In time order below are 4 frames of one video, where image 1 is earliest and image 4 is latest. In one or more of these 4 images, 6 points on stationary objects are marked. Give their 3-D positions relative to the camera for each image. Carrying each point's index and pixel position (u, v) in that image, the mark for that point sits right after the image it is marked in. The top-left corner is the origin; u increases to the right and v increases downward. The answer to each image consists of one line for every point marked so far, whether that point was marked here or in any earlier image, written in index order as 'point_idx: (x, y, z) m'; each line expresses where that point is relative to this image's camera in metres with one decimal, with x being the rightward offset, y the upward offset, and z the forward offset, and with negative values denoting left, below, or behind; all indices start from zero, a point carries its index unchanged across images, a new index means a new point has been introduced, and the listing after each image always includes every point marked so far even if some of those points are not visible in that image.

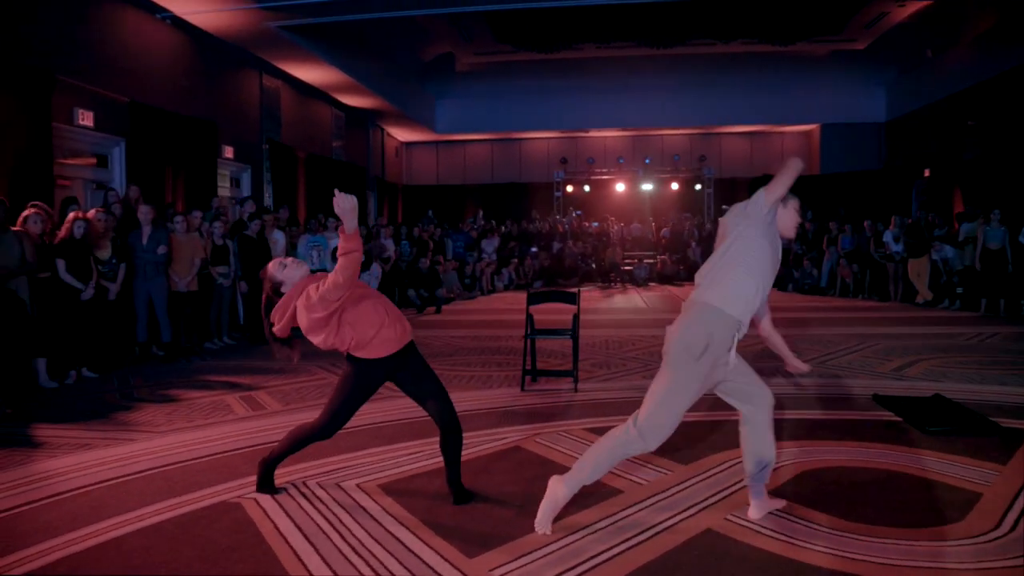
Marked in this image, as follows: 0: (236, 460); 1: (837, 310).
0: (-1.6, -1.0, +4.6) m
1: (+5.4, -0.4, +13.2) m
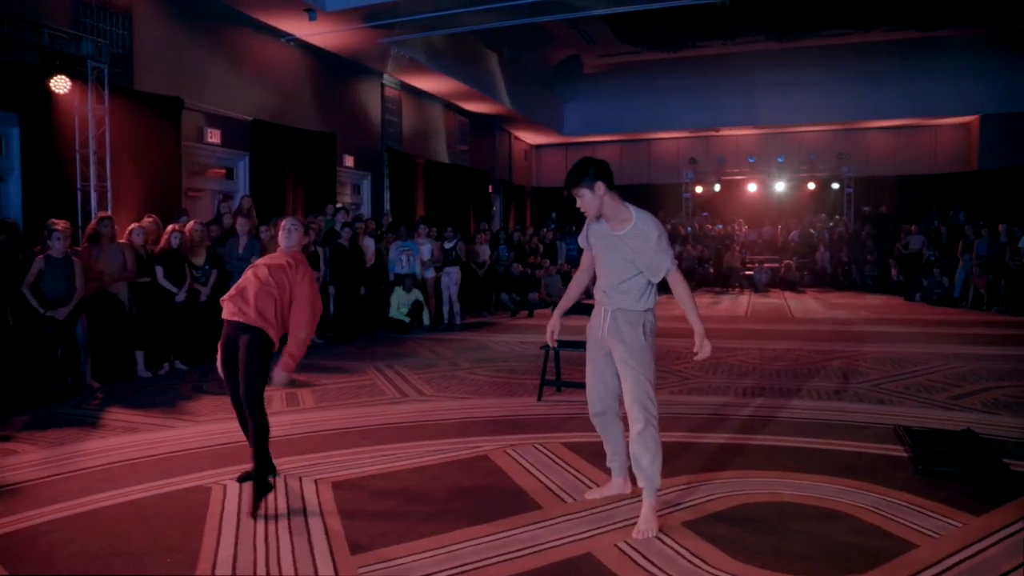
0: (-1.9, -1.1, +5.3) m
1: (+6.8, -0.6, +12.2) m
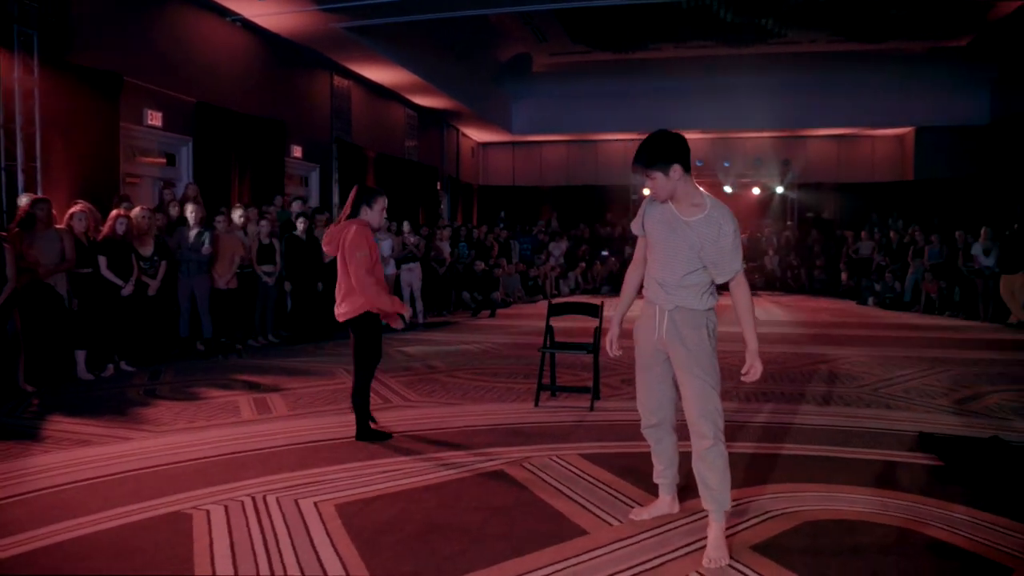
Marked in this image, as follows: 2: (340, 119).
0: (-1.8, -1.1, +4.6) m
1: (+6.3, -0.6, +12.3) m
2: (-3.7, +3.7, +16.9) m
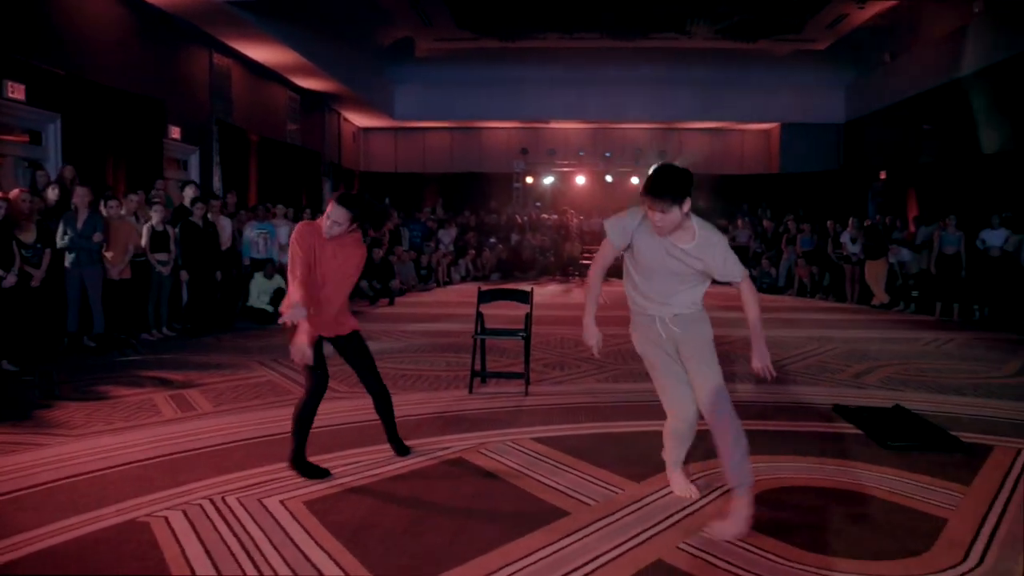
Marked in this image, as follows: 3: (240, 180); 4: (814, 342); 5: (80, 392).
0: (-2.0, -1.0, +4.3) m
1: (+4.7, -0.4, +13.2) m
2: (-6.0, +3.9, +16.0) m
3: (-5.8, +2.3, +16.5) m
4: (+3.6, -0.6, +9.3) m
5: (-3.4, -0.8, +6.1) m
